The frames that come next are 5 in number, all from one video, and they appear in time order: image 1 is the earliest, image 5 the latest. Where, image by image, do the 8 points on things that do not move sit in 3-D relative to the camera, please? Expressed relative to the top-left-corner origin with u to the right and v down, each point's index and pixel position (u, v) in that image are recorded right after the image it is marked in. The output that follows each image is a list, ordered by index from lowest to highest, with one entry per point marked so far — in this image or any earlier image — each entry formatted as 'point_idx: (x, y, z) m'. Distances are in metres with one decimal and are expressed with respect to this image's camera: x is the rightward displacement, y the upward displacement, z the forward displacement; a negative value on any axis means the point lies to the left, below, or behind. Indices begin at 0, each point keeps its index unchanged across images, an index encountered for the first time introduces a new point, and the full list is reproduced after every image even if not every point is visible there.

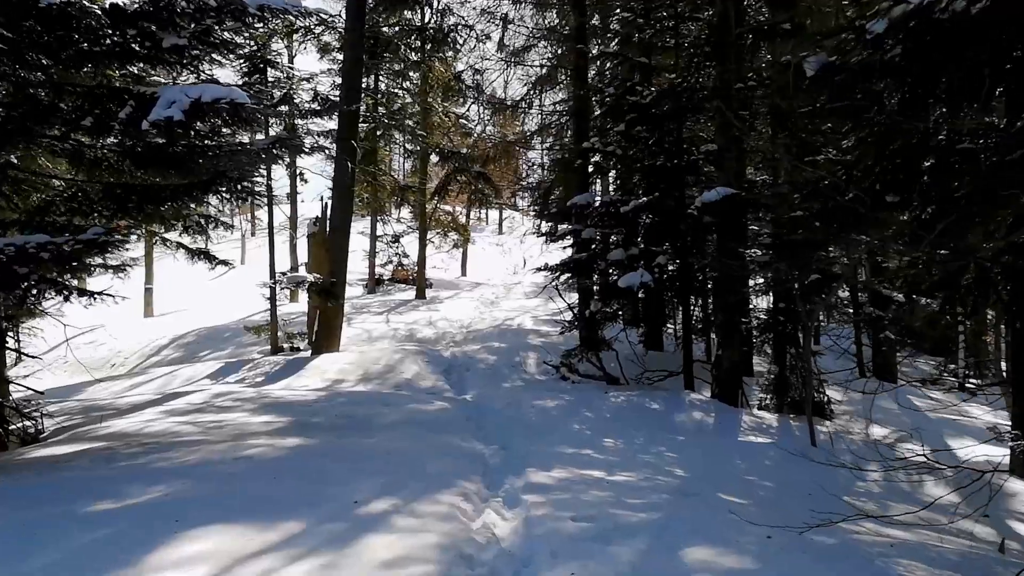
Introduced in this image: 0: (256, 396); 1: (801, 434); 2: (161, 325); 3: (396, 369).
0: (-2.0, -0.8, +7.6) m
1: (+2.1, -1.1, +6.9) m
2: (-5.7, -0.6, +15.3) m
3: (-1.2, -0.8, +9.5) m
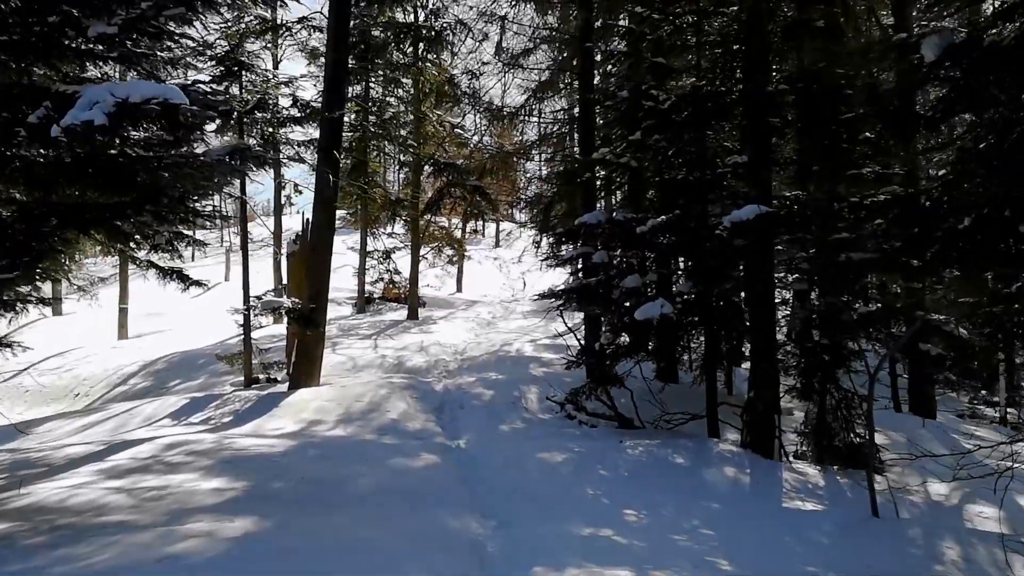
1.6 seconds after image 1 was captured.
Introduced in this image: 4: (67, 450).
0: (-2.0, -1.1, +6.5) m
1: (+2.1, -1.3, +5.9) m
2: (-5.7, -0.9, +14.3) m
3: (-1.2, -1.1, +8.5) m
4: (-3.1, -1.1, +6.6) m
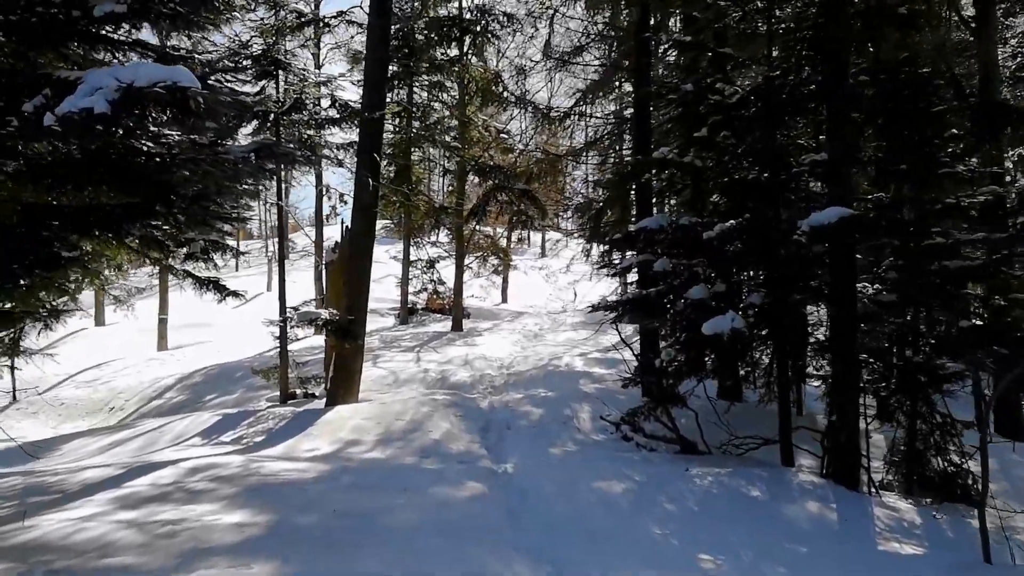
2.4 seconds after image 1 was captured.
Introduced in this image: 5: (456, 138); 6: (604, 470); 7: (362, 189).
0: (-1.7, -1.1, +6.0) m
1: (+2.4, -1.3, +5.2) m
2: (-5.0, -1.0, +13.9) m
3: (-0.7, -1.2, +7.9) m
4: (-2.8, -1.2, +6.1) m
5: (-0.7, +2.0, +12.5) m
6: (+0.6, -1.2, +6.4) m
7: (-1.4, +0.9, +9.0) m
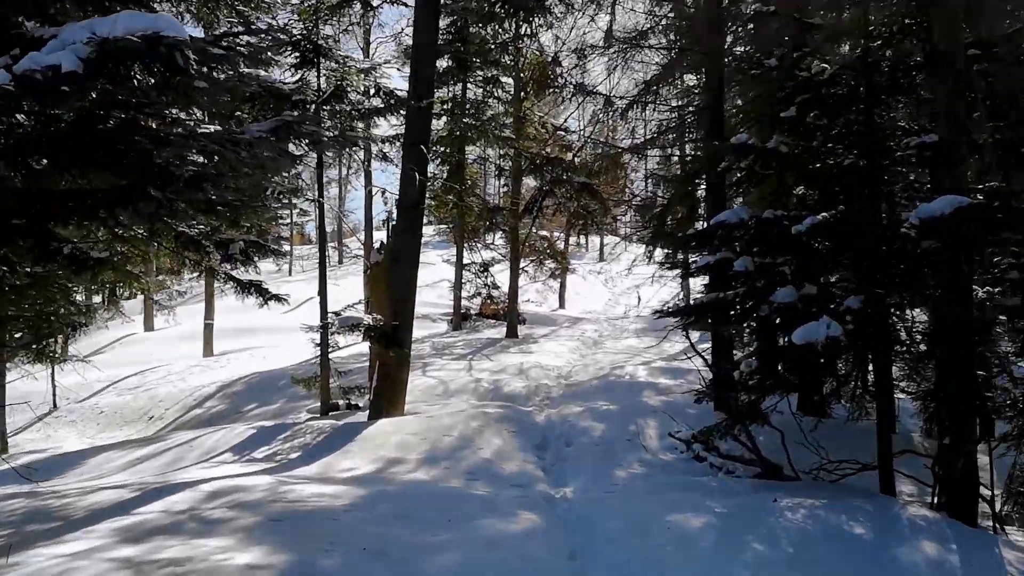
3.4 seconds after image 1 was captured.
0: (-1.4, -1.2, +5.3) m
1: (+2.7, -1.4, +4.2) m
2: (-4.2, -1.1, +13.4) m
3: (-0.3, -1.2, +7.2) m
4: (-2.4, -1.2, +5.5) m
5: (0.0, +1.9, +11.7) m
6: (+0.9, -1.2, +5.6) m
7: (-0.9, +0.9, +8.3) m
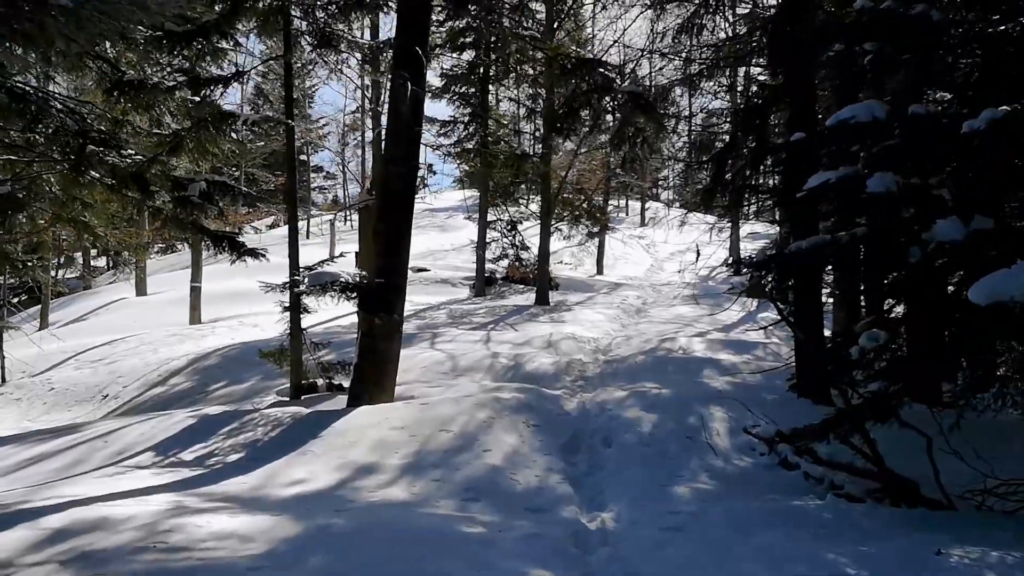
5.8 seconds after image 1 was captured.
0: (-1.3, -0.9, +3.4) m
1: (+2.7, -1.1, +2.2) m
2: (-3.8, -0.6, +11.6) m
3: (-0.2, -0.9, +5.3) m
4: (-2.4, -0.9, +3.7) m
5: (+0.3, +2.4, +9.7) m
6: (+1.0, -1.0, +3.6) m
7: (-0.7, +1.3, +6.4) m
